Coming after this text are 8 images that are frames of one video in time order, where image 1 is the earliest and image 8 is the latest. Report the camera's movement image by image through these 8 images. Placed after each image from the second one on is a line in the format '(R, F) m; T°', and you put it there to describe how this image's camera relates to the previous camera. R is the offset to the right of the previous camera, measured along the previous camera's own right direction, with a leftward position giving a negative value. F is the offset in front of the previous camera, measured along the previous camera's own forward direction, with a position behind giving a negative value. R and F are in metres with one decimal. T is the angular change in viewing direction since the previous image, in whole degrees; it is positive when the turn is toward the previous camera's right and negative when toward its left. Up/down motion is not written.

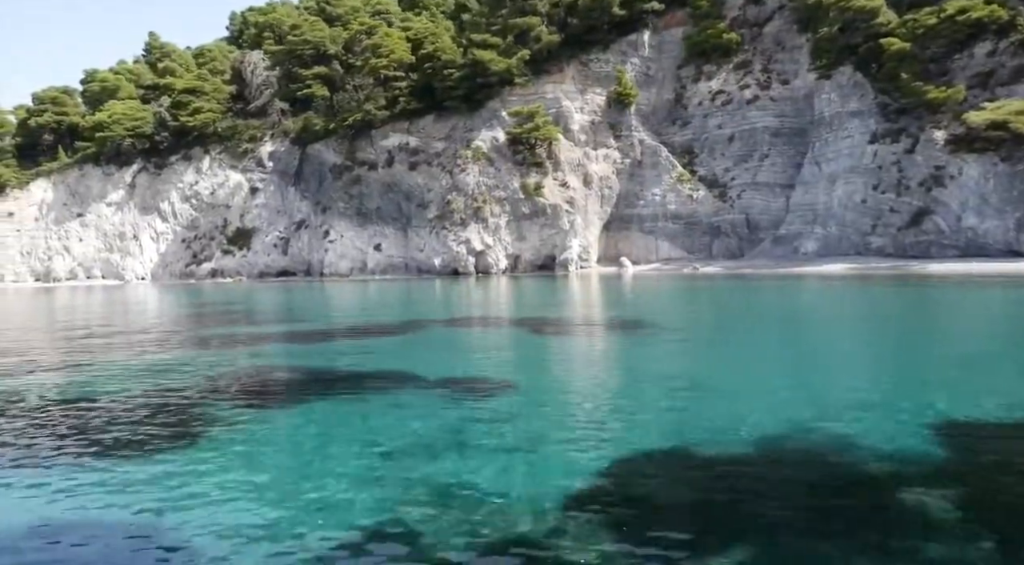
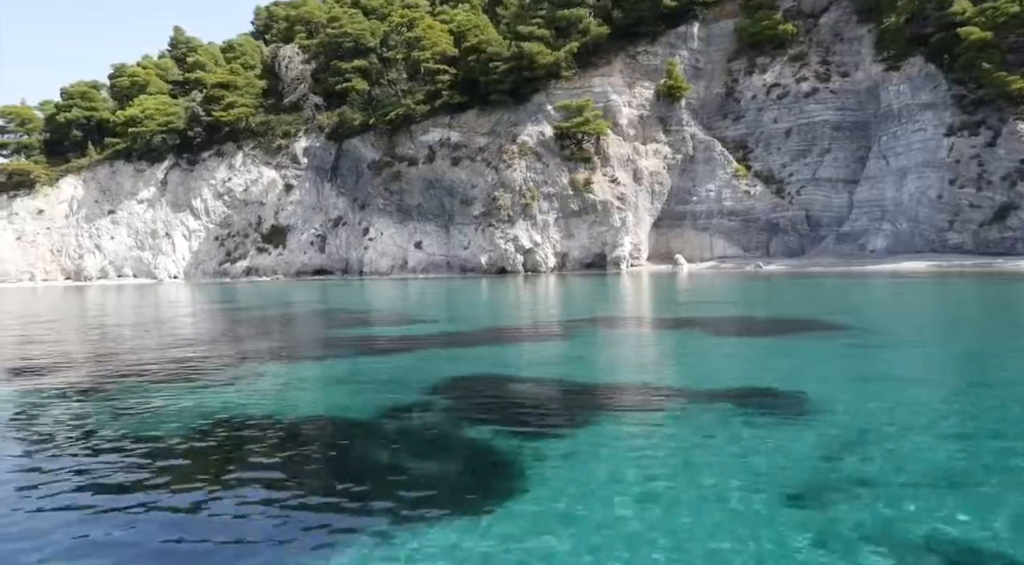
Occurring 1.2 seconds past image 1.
(-2.4, +1.1) m; 0°
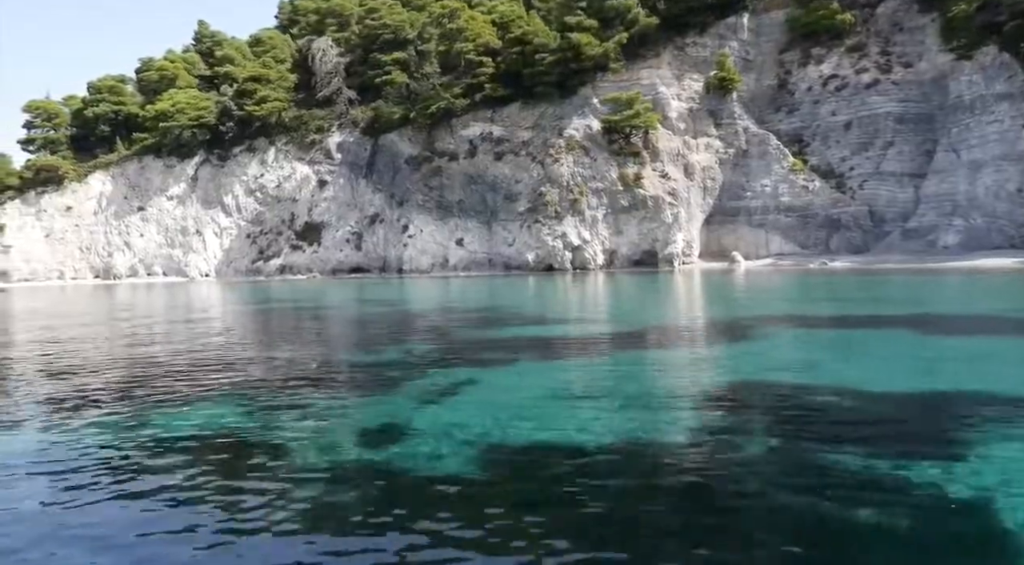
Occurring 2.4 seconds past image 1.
(-2.3, +1.2) m; 0°
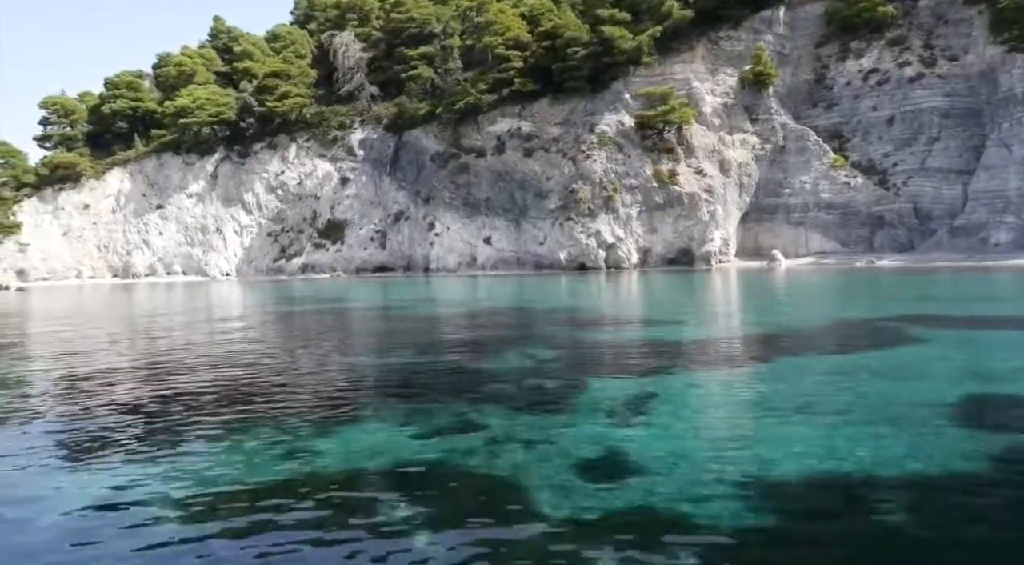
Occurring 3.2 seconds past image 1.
(-1.5, +0.9) m; 0°
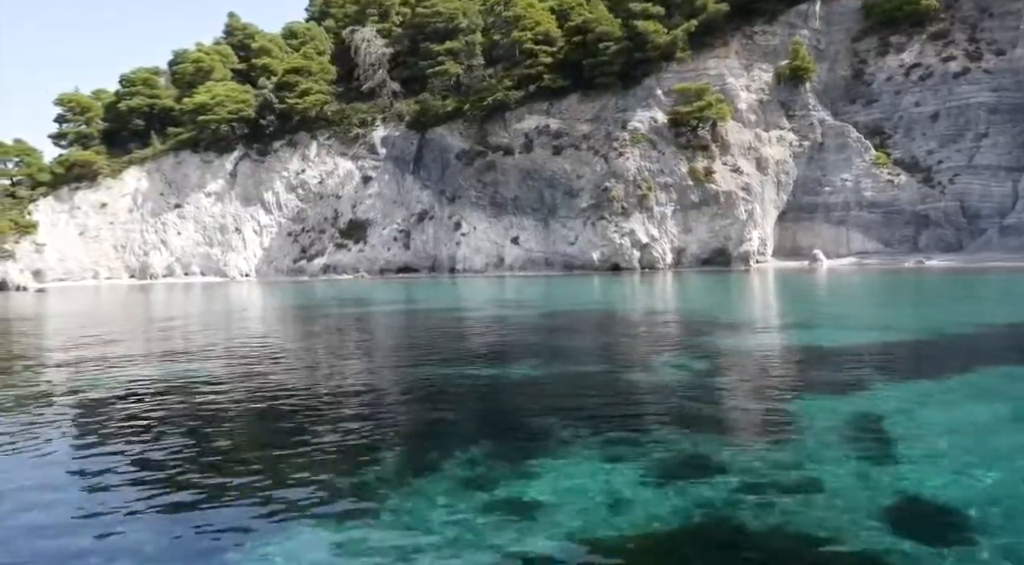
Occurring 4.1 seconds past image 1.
(-1.4, +1.0) m; 0°
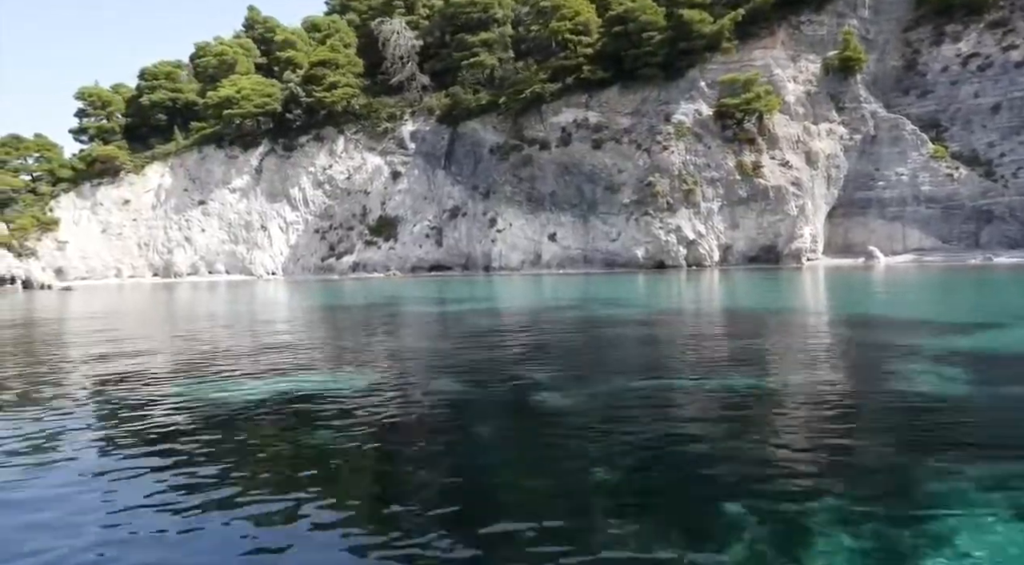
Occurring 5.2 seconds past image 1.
(-1.7, +1.3) m; 0°
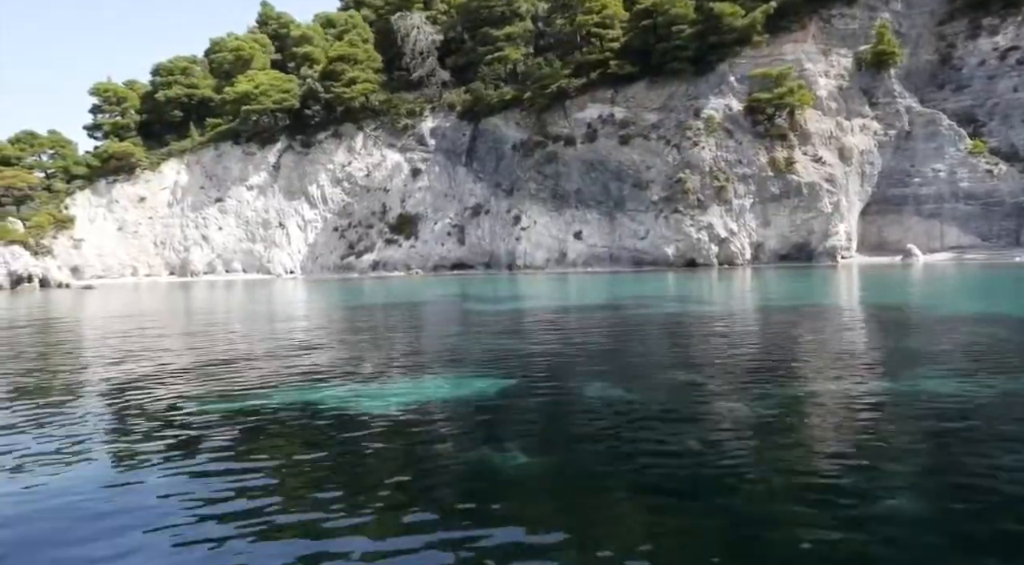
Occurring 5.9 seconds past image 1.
(-1.2, +0.7) m; 0°
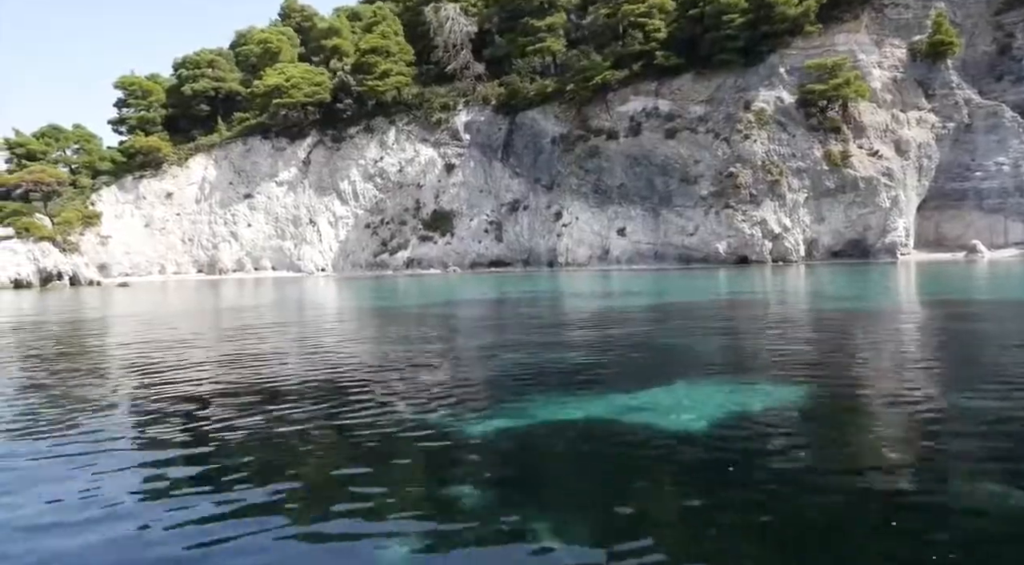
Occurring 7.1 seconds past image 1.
(-2.0, +1.1) m; 0°
